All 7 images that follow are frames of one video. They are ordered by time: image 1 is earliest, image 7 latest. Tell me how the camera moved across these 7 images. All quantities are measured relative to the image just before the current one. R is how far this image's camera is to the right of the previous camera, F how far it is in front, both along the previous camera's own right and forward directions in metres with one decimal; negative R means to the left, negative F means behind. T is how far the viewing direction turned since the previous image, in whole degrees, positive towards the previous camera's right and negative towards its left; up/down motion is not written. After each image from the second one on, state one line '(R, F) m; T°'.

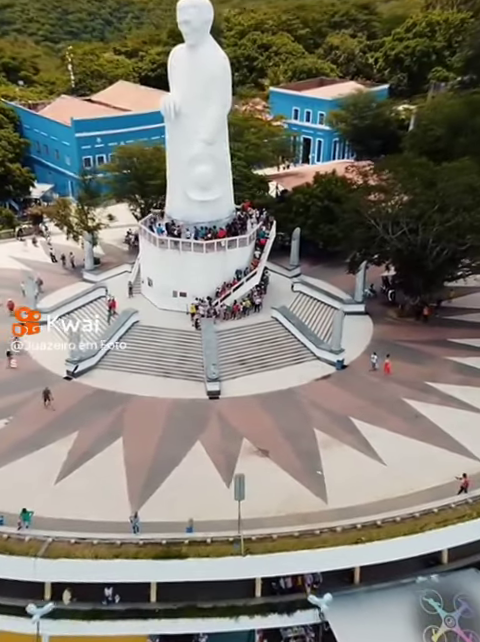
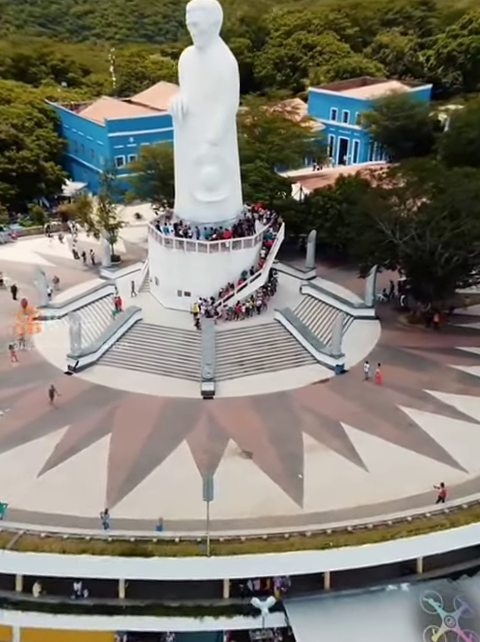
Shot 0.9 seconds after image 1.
(+1.8, 0.0) m; -4°
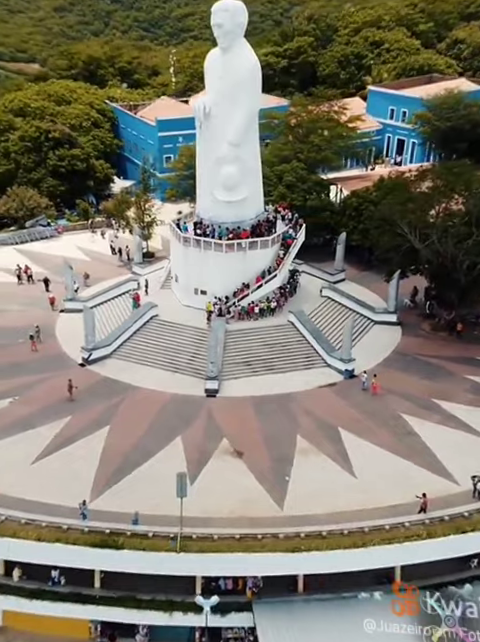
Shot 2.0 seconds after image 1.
(+2.2, 0.0) m; -6°
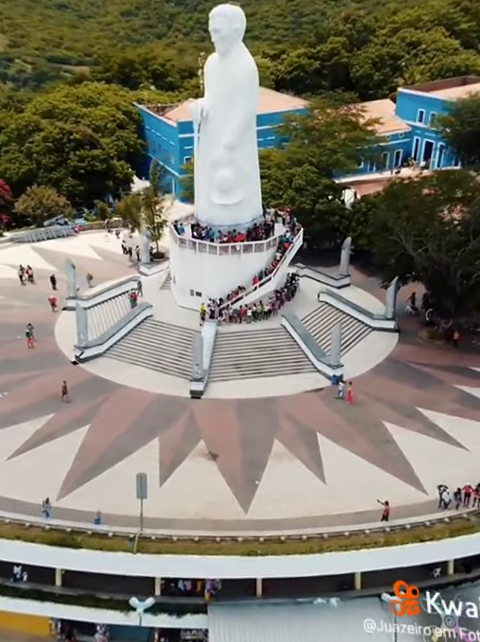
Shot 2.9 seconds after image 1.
(+1.9, -0.1) m; -3°
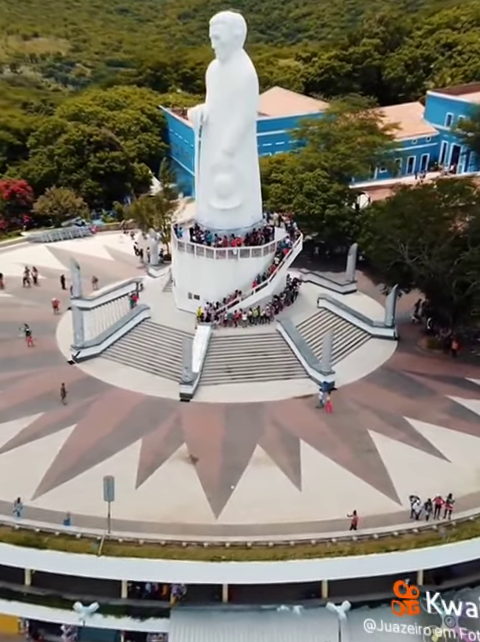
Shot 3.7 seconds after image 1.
(+1.6, -0.1) m; -3°
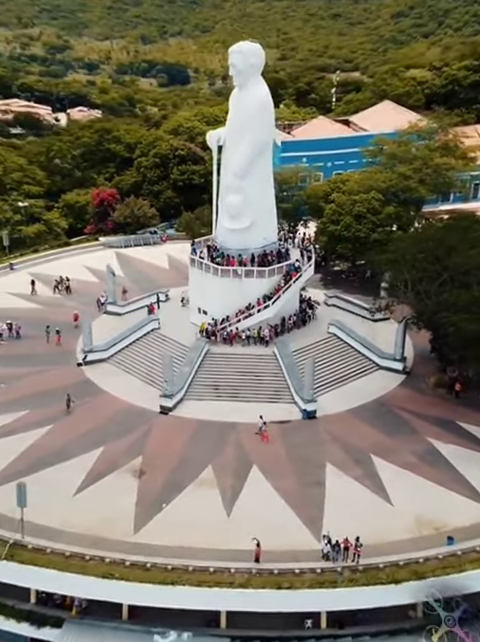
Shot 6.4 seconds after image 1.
(+5.6, +0.1) m; -11°
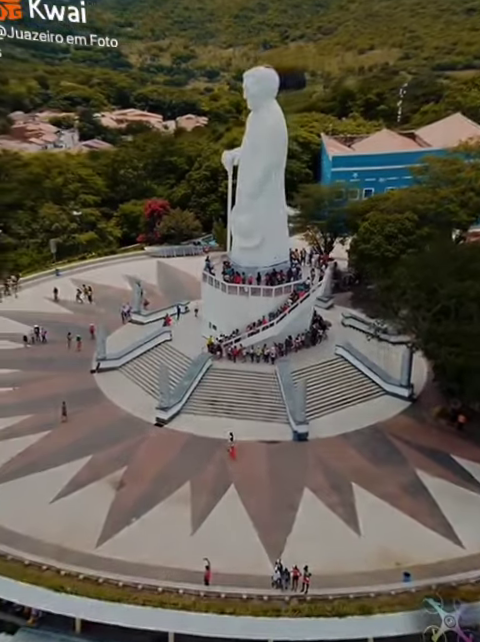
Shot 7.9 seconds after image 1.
(+3.1, -0.2) m; -7°
